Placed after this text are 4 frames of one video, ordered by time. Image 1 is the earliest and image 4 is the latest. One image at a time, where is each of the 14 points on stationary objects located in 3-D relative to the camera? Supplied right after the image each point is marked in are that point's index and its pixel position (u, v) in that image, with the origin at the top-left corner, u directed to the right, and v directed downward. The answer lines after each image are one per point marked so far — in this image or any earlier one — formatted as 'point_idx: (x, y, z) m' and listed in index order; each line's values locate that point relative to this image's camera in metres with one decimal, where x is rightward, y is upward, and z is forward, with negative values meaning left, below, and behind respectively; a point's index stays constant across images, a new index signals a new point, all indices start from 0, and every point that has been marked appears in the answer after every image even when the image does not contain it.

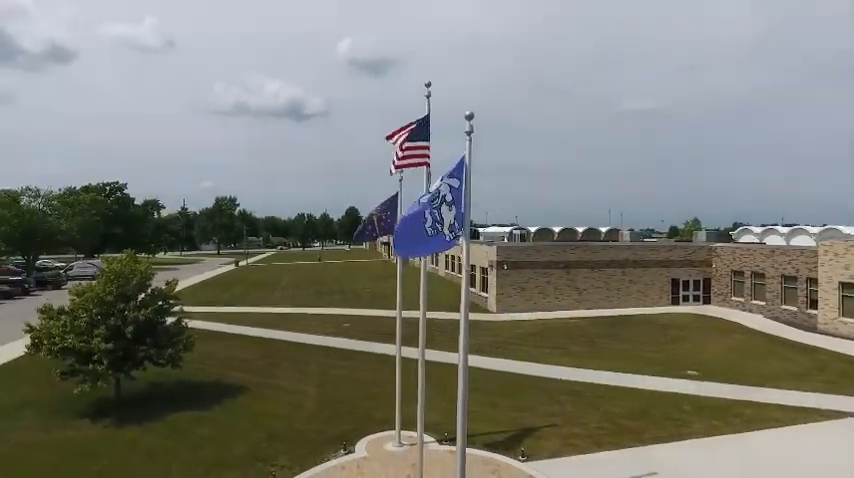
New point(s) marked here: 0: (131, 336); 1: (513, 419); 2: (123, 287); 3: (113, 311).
0: (-8.7, -2.8, +15.5) m
1: (+2.4, -4.9, +14.5) m
2: (-9.1, -1.5, +15.8) m
3: (-9.3, -2.1, +15.5) m
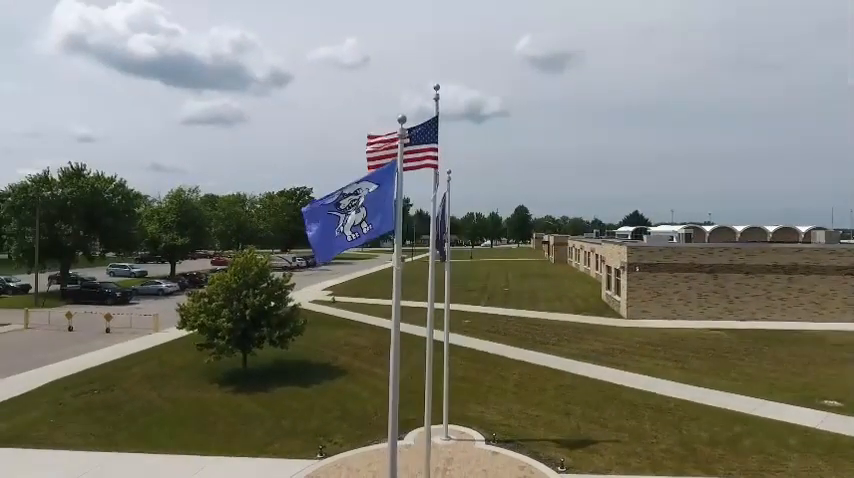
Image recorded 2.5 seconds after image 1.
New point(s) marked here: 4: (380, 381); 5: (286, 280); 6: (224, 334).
0: (-6.2, -2.7, +18.3) m
1: (+3.9, -4.9, +13.7) m
2: (-6.5, -1.4, +18.8) m
3: (-6.7, -2.0, +18.6) m
4: (-1.6, -4.9, +18.4) m
5: (-5.2, -1.5, +19.4) m
6: (-7.0, -3.3, +18.2) m
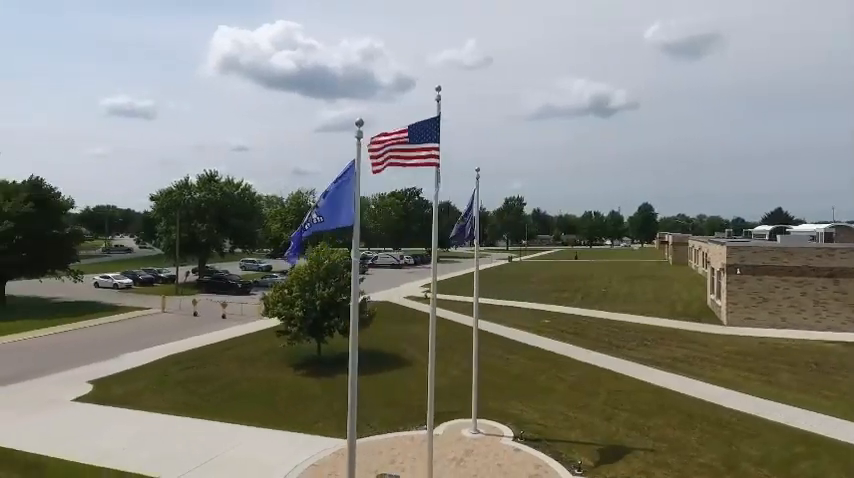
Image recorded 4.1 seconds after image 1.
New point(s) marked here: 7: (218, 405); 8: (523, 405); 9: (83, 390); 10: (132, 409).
0: (-4.1, -2.6, +20.0) m
1: (+4.7, -4.9, +13.1) m
2: (-4.3, -1.2, +20.4) m
3: (-4.5, -1.9, +20.3) m
4: (+0.4, -4.8, +19.0) m
5: (-2.9, -1.4, +20.8) m
6: (-4.9, -3.2, +20.0) m
7: (-6.6, -5.2, +16.7) m
8: (+2.9, -4.8, +15.3) m
9: (-11.9, -5.2, +18.2) m
10: (-9.2, -5.3, +16.4) m
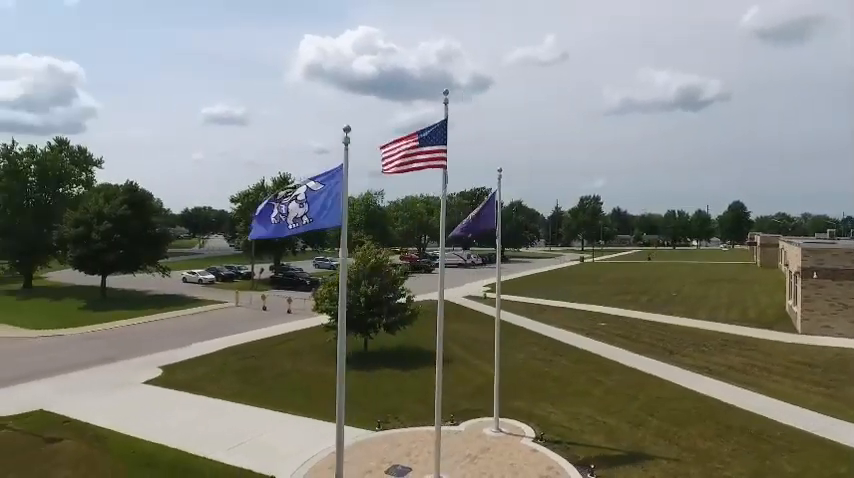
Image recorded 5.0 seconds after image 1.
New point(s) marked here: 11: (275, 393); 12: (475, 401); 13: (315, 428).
0: (-2.5, -2.6, +20.7) m
1: (+5.2, -4.9, +12.7) m
2: (-2.6, -1.2, +21.2) m
3: (-2.9, -1.9, +21.1) m
4: (+1.8, -4.8, +19.1) m
5: (-1.2, -1.4, +21.4) m
6: (-3.3, -3.1, +20.9) m
7: (-5.4, -5.2, +17.9) m
8: (+3.7, -4.8, +15.1) m
9: (-10.4, -5.2, +20.1) m
10: (-8.1, -5.2, +17.9) m
11: (-5.1, -5.2, +17.8) m
12: (+1.6, -4.9, +16.1) m
13: (-3.0, -5.1, +14.1) m
